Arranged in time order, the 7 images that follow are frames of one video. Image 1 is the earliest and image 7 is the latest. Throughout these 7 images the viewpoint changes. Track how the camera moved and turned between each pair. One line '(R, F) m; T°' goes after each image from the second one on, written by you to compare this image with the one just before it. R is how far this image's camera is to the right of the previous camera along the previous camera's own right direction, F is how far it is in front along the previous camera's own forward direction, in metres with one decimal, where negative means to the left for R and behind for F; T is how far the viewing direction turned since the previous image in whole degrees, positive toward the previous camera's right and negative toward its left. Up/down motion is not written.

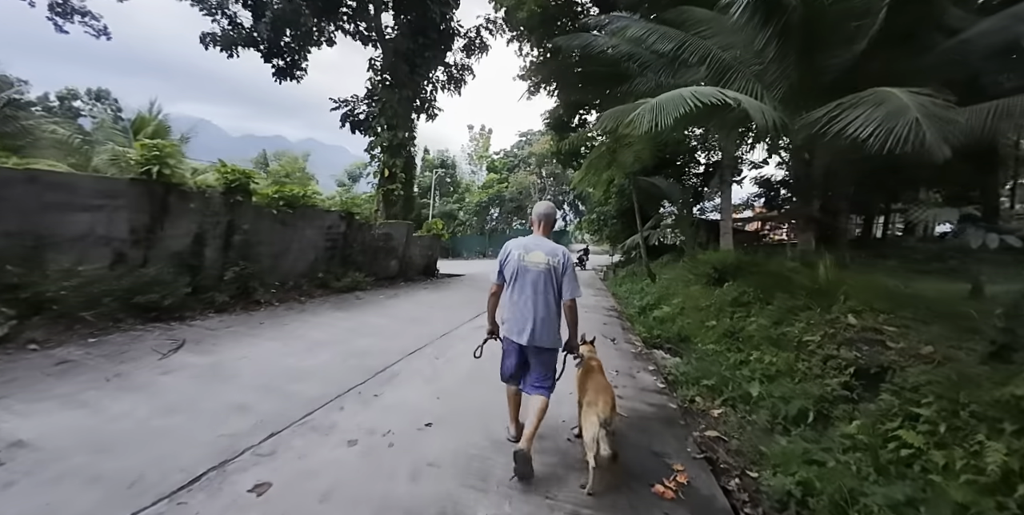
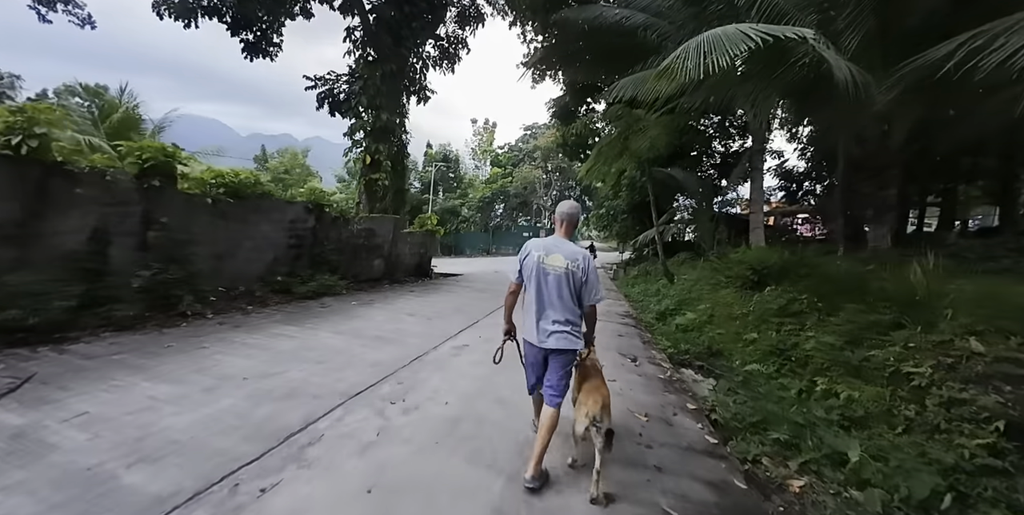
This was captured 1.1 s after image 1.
(+0.1, +1.2) m; -1°
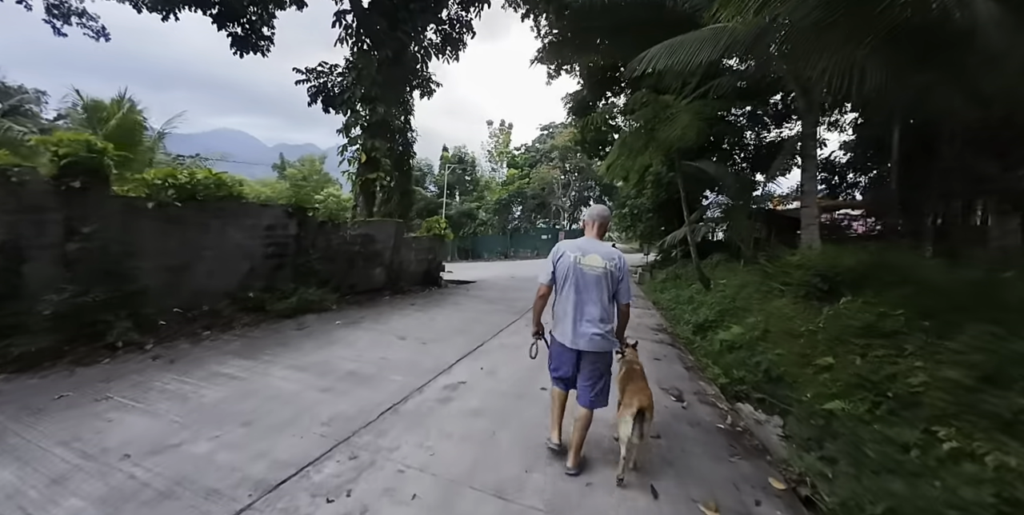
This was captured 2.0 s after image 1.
(+0.1, +0.9) m; -3°
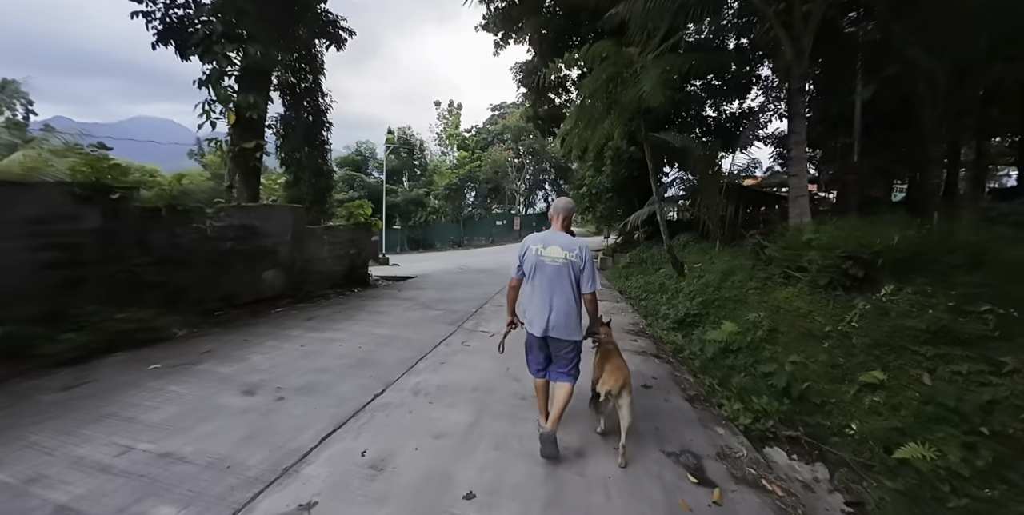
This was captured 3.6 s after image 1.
(+0.3, +1.5) m; +6°
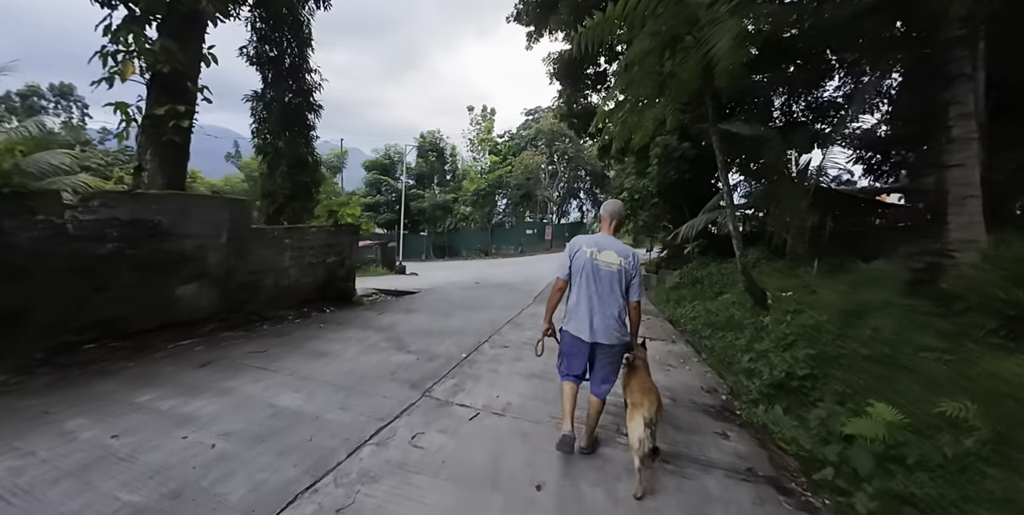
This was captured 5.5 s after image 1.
(+0.2, +1.7) m; -5°
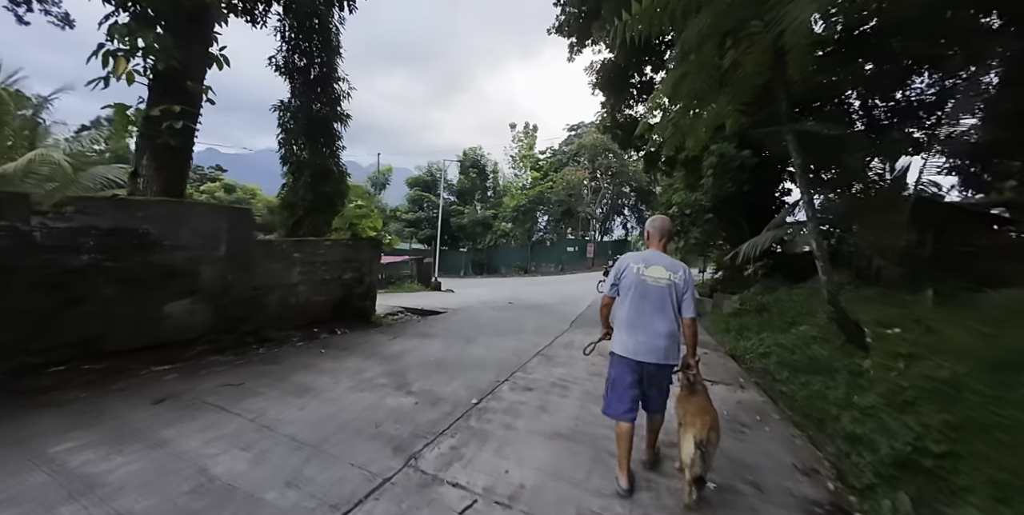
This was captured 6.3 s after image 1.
(+0.1, +0.7) m; -6°
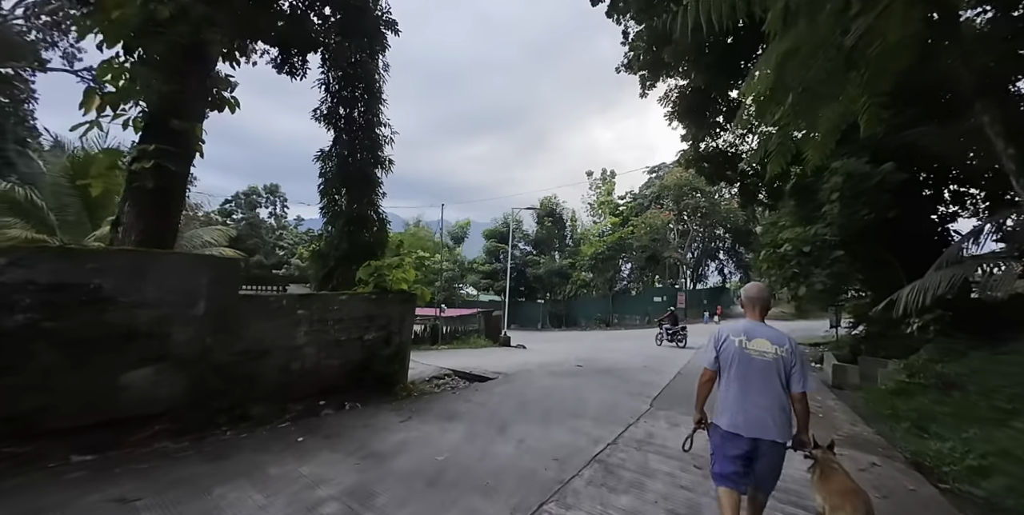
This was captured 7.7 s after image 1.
(+0.3, +1.2) m; -12°
